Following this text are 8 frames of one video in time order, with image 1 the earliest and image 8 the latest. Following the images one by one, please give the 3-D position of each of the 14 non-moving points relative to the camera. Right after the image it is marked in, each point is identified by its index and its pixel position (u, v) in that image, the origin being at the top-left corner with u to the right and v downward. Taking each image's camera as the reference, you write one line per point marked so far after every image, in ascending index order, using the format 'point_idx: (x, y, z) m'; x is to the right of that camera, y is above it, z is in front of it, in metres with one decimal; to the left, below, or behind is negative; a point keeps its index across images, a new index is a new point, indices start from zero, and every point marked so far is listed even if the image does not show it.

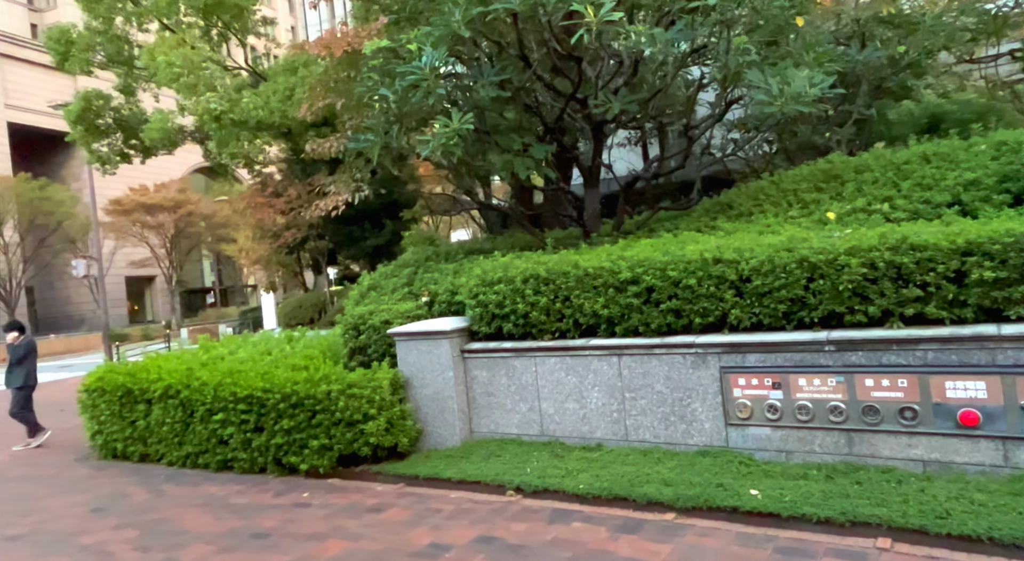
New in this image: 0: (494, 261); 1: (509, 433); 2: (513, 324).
0: (-0.2, +0.2, +7.5) m
1: (0.0, -1.3, +6.8) m
2: (0.0, -0.4, +6.7) m
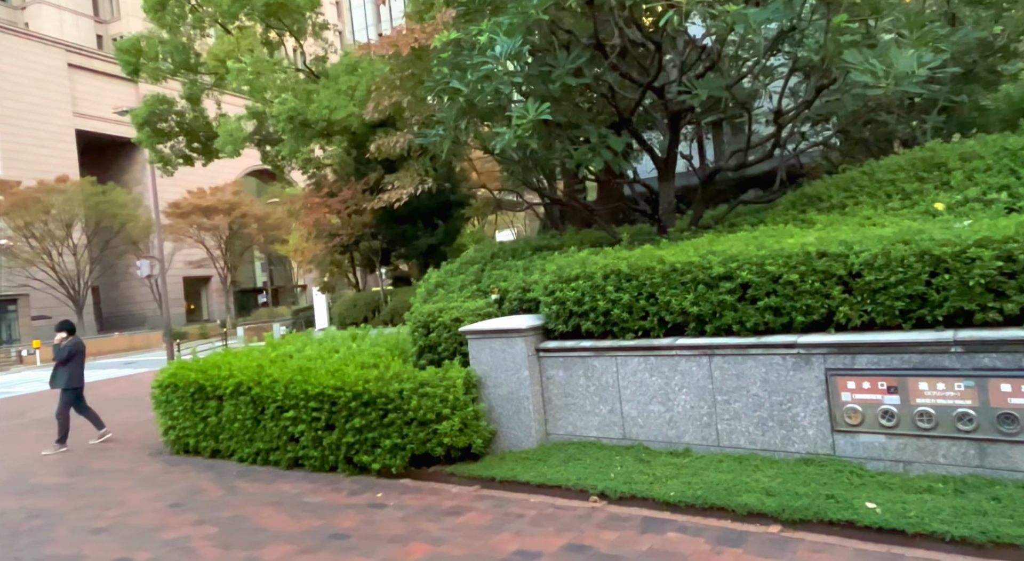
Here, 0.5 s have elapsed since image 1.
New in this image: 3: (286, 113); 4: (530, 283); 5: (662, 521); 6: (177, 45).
0: (+0.5, +0.2, +7.2) m
1: (+0.6, -1.3, +6.5) m
2: (+0.7, -0.3, +6.4) m
3: (-4.5, +3.3, +14.9) m
4: (+0.2, 0.0, +7.5) m
5: (+1.0, -1.6, +5.1) m
6: (-7.9, +5.5, +18.3) m
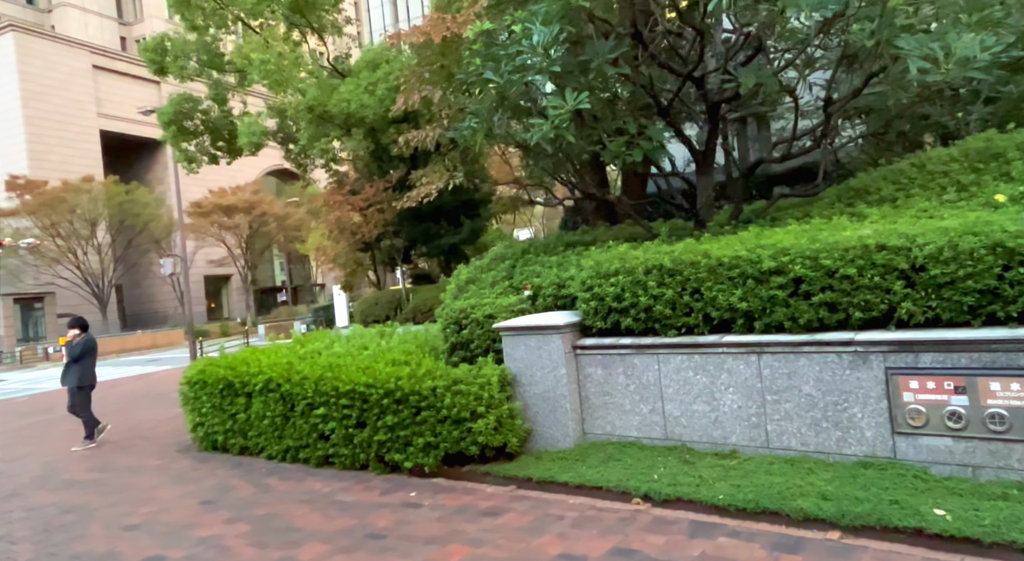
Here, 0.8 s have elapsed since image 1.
0: (+0.8, +0.3, +7.0) m
1: (+1.0, -1.3, +6.3) m
2: (+1.0, -0.3, +6.2) m
3: (-3.9, +3.4, +14.8) m
4: (+0.5, 0.0, +7.3) m
5: (+1.3, -1.5, +4.9) m
6: (-7.3, +5.5, +18.3) m
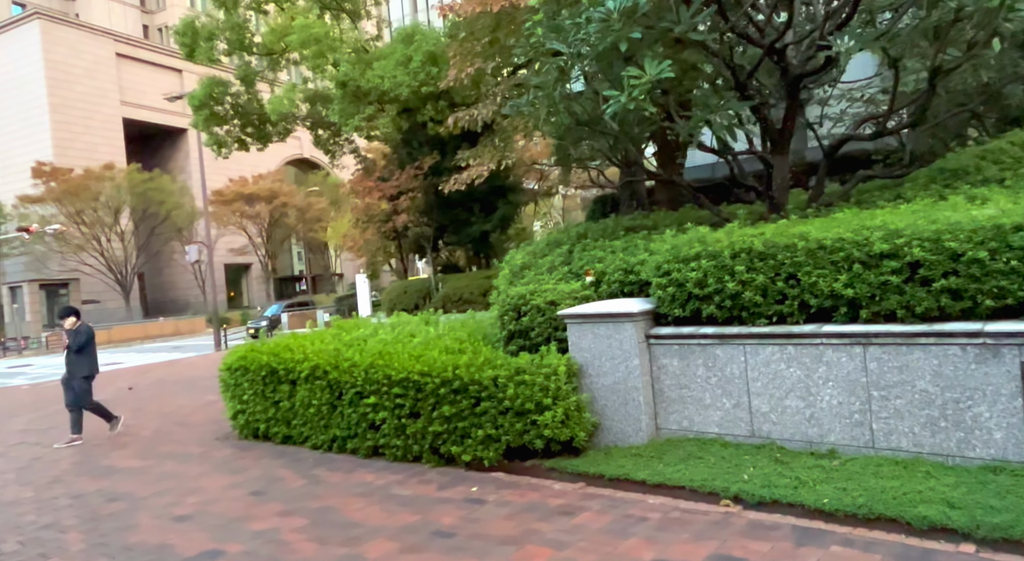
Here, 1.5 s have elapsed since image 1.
0: (+1.4, +0.4, +6.6) m
1: (+1.5, -1.1, +5.9) m
2: (+1.5, -0.2, +5.8) m
3: (-3.2, +3.7, +14.5) m
4: (+1.1, +0.1, +6.9) m
5: (+1.8, -1.4, +4.5) m
6: (-6.4, +5.9, +18.0) m
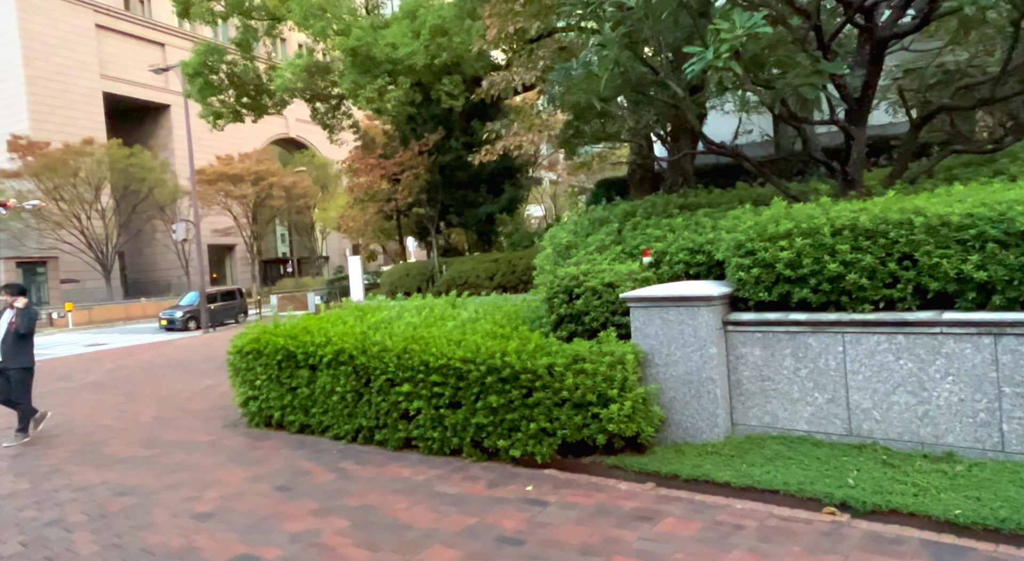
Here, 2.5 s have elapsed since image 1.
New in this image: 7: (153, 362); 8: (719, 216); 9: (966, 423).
0: (+1.9, +0.5, +6.0) m
1: (+1.9, -1.0, +5.3) m
2: (+2.0, -0.1, +5.2) m
3: (-2.8, +4.0, +13.7) m
4: (+1.5, +0.3, +6.3) m
5: (+2.2, -1.3, +3.9) m
6: (-6.1, +6.3, +17.1) m
7: (-8.5, -1.9, +18.4) m
8: (+1.8, +0.5, +6.6) m
9: (+2.6, -0.8, +4.5) m
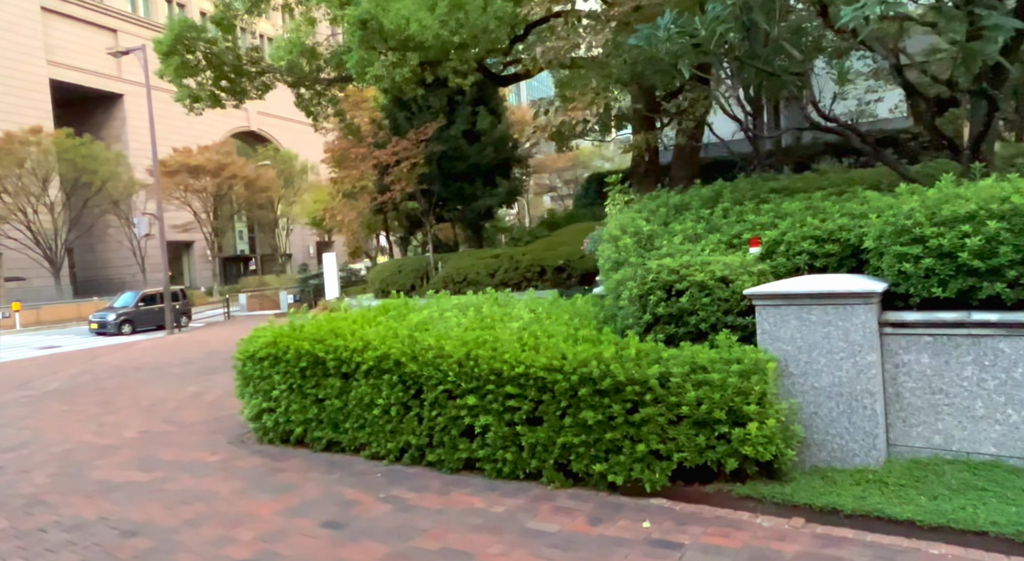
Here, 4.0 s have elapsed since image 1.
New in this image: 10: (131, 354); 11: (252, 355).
0: (+2.5, +0.6, +5.0) m
1: (+2.6, -1.0, +4.4) m
2: (+2.7, 0.0, +4.3) m
3: (-2.5, +4.1, +12.5) m
4: (+2.2, +0.3, +5.4) m
5: (+3.0, -1.3, +3.1) m
6: (-5.9, +6.4, +15.8) m
7: (-8.4, -1.9, +16.9) m
8: (+2.4, +0.6, +5.7) m
9: (+3.4, -0.8, +3.7) m
10: (-9.5, -1.9, +20.1) m
11: (-2.5, -0.7, +7.7) m
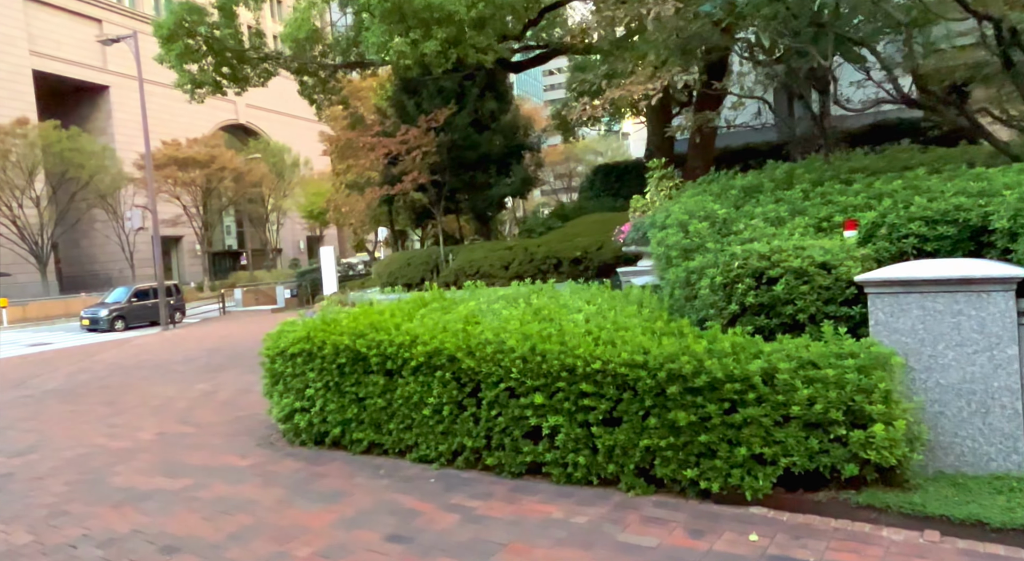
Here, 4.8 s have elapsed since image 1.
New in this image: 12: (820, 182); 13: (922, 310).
0: (+3.1, +0.7, +4.6) m
1: (+3.2, -0.9, +4.0) m
2: (+3.2, +0.1, +3.8) m
3: (-2.1, +4.2, +12.0) m
4: (+2.7, +0.4, +4.9) m
5: (+3.5, -1.2, +2.6) m
6: (-5.6, +6.5, +15.1) m
7: (-8.1, -1.7, +16.3) m
8: (+2.9, +0.7, +5.2) m
9: (+3.9, -0.7, +3.2) m
10: (-9.3, -1.7, +19.4) m
11: (-2.1, -0.6, +7.1) m
12: (+2.4, +0.8, +6.2) m
13: (+2.3, -0.2, +4.4) m
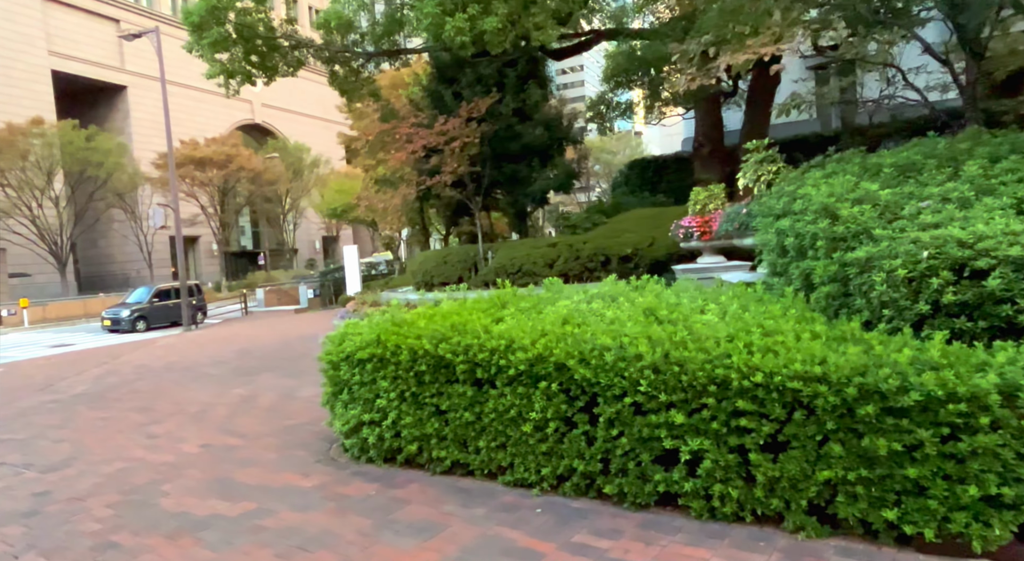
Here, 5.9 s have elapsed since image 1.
0: (+3.8, +0.7, +3.6) m
1: (+3.9, -0.9, +3.0) m
2: (+4.0, +0.1, +2.8) m
3: (-1.3, +4.2, +11.0) m
4: (+3.4, +0.5, +3.9) m
5: (+4.3, -1.2, +1.6) m
6: (-4.7, +6.6, +14.2) m
7: (-7.2, -1.7, +15.5) m
8: (+3.7, +0.7, +4.2) m
9: (+4.6, -0.7, +2.2) m
10: (-8.3, -1.7, +18.6) m
11: (-1.3, -0.6, +6.2) m
12: (+3.2, +0.8, +5.2) m
13: (+3.1, -0.1, +3.4) m
